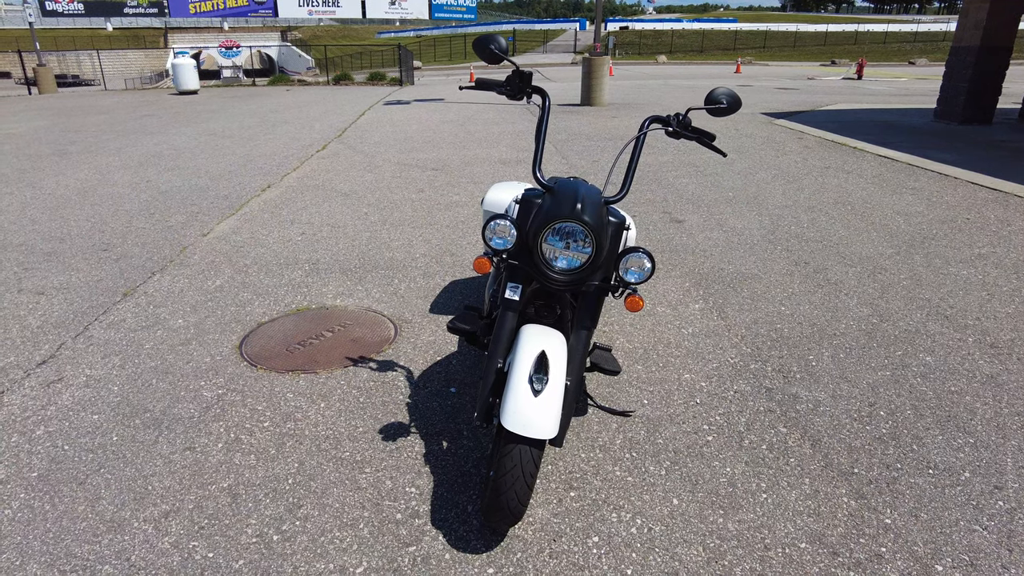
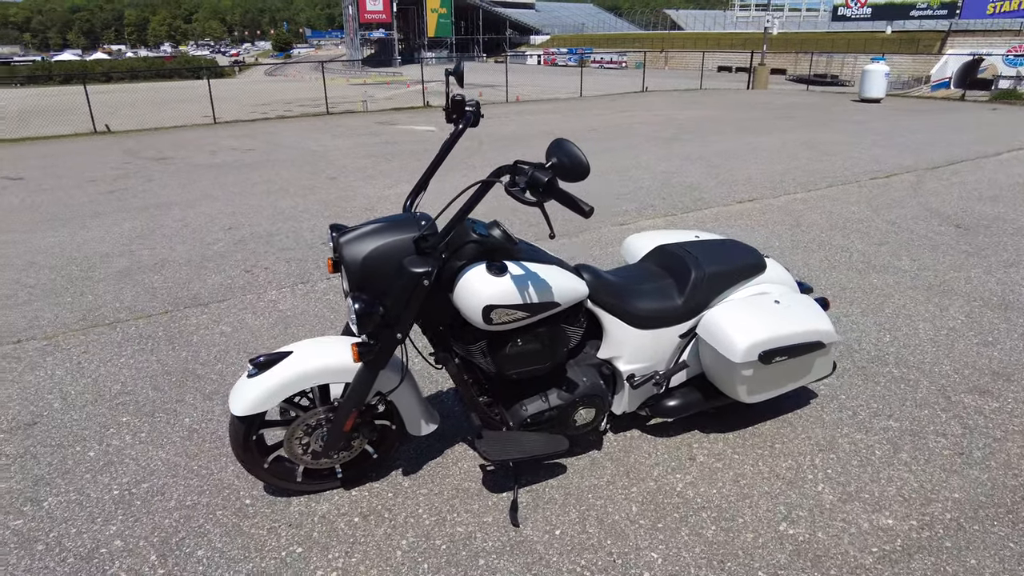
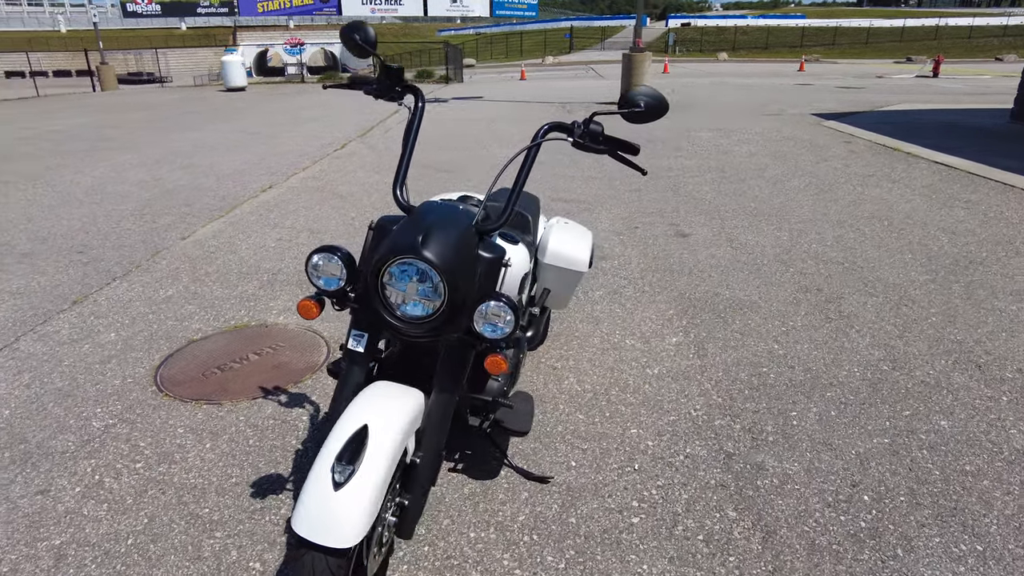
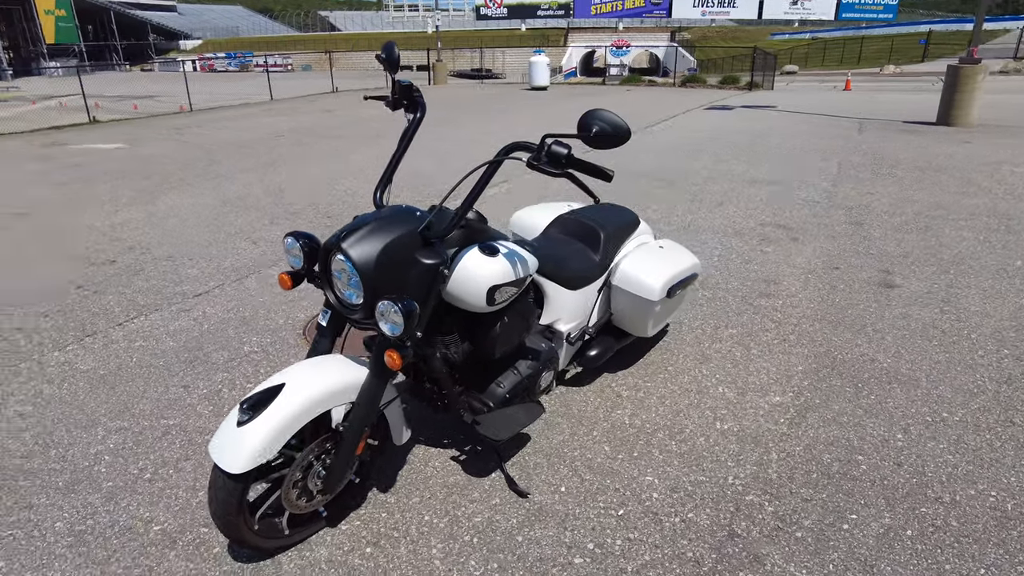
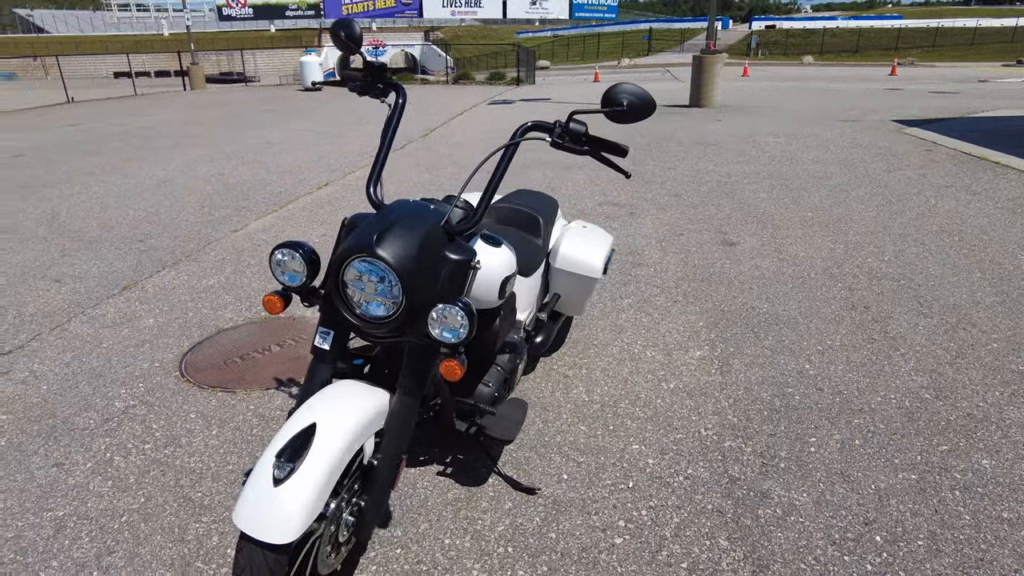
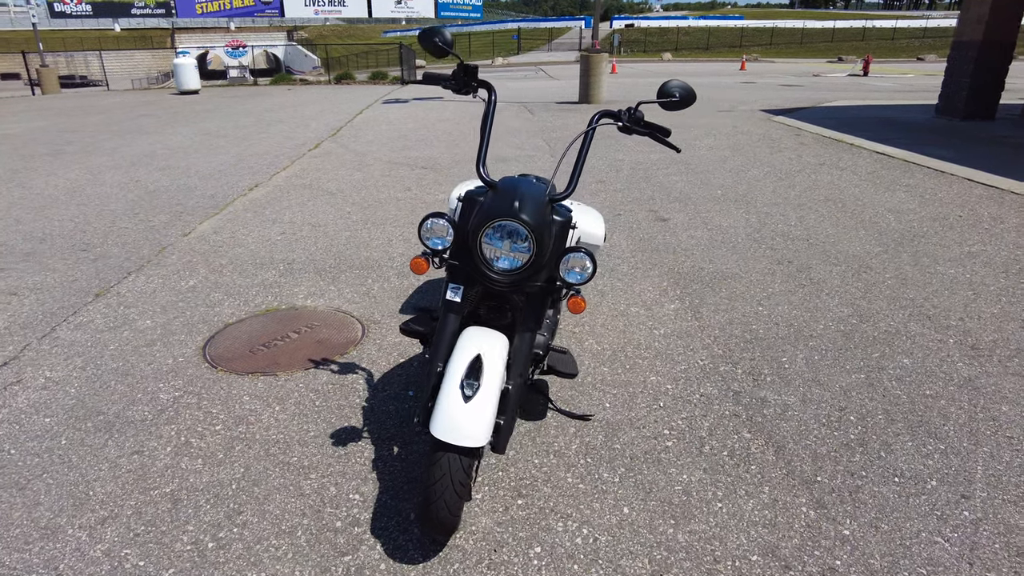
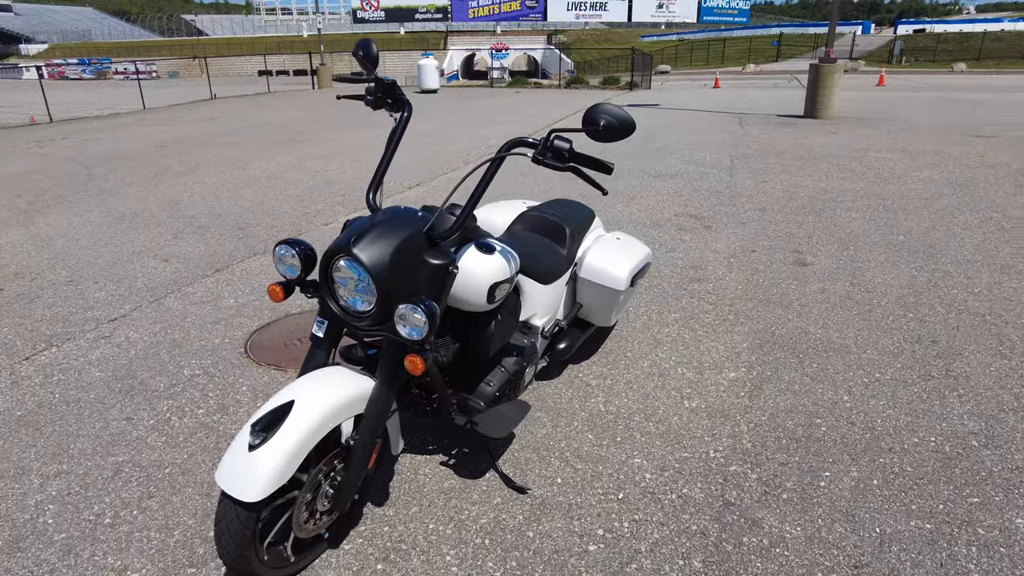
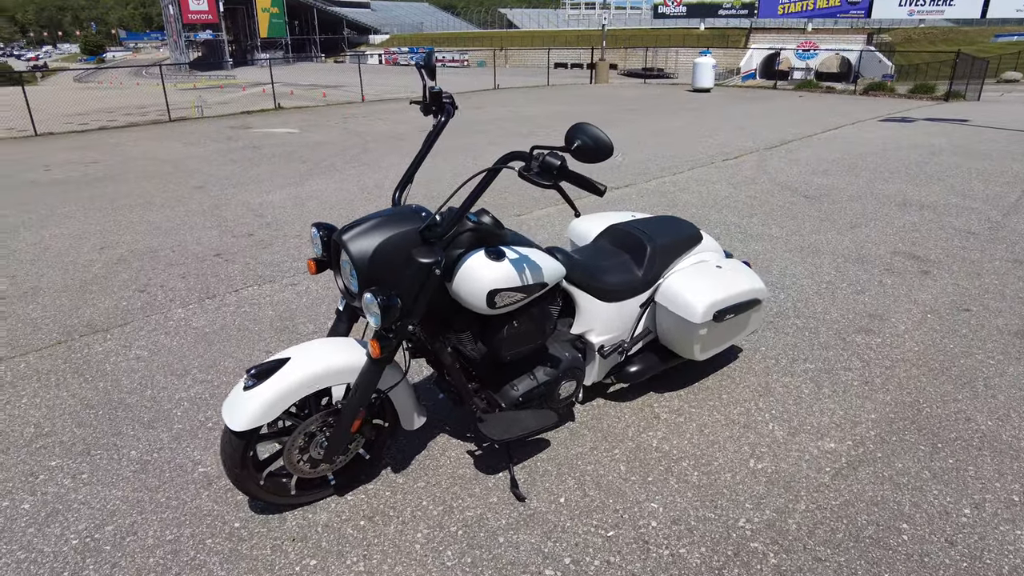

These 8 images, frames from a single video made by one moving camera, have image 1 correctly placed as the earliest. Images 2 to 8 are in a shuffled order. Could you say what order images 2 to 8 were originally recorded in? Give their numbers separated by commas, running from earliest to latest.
6, 3, 5, 7, 4, 8, 2
